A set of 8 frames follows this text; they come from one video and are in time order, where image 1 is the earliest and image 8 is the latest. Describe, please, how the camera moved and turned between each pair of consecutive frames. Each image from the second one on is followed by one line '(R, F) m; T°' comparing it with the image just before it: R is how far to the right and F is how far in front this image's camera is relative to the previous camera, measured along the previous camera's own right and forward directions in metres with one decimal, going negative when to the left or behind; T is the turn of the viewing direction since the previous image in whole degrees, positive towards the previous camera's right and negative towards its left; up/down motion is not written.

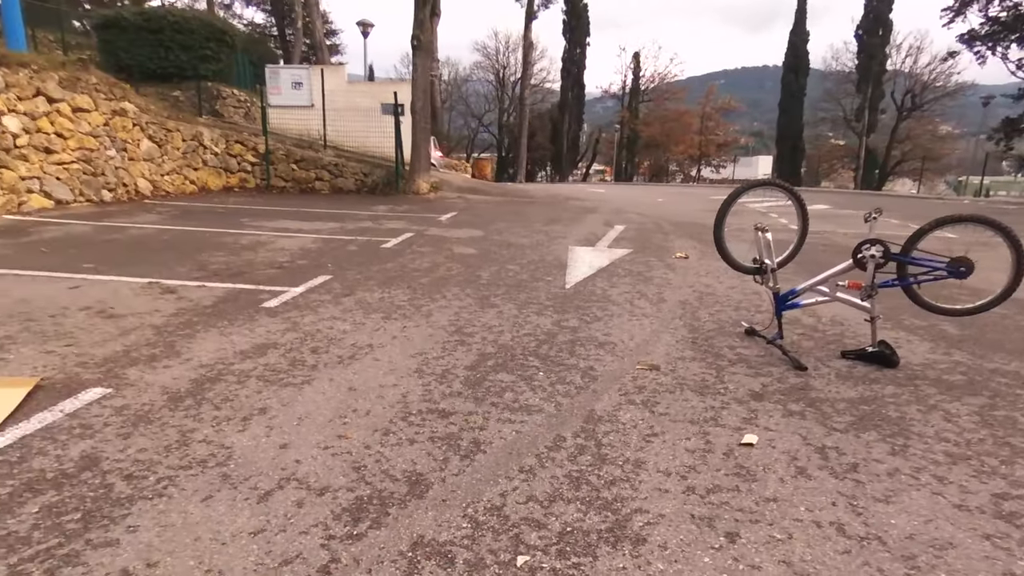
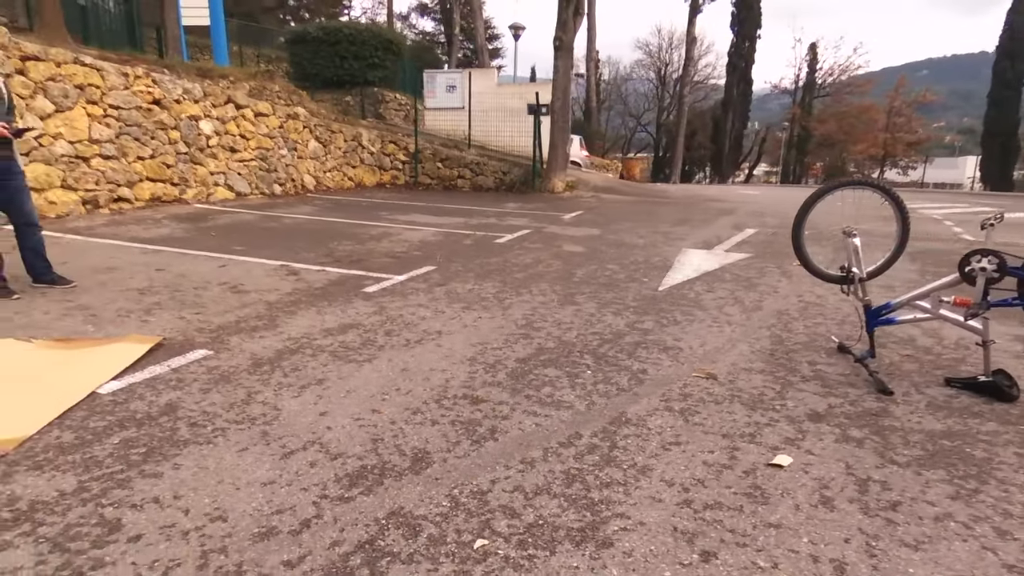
(+0.6, 0.0) m; -14°
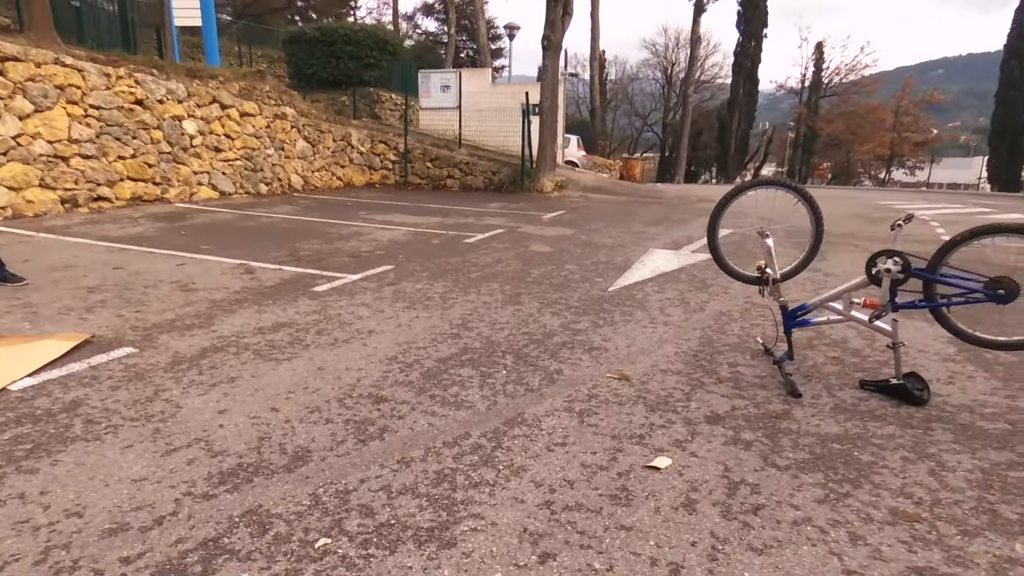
(+0.6, 0.0) m; -1°
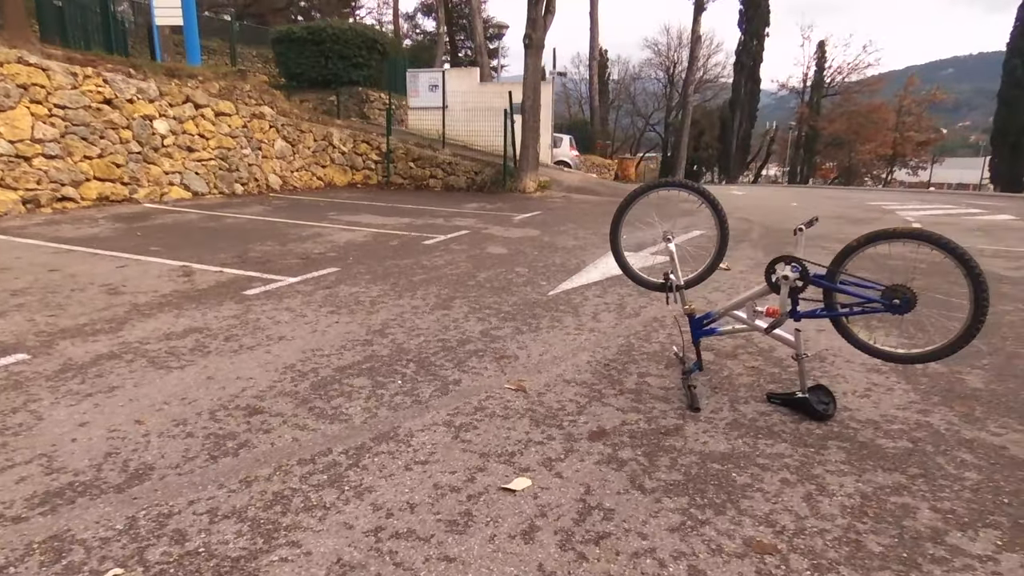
(+0.6, +0.2) m; -1°
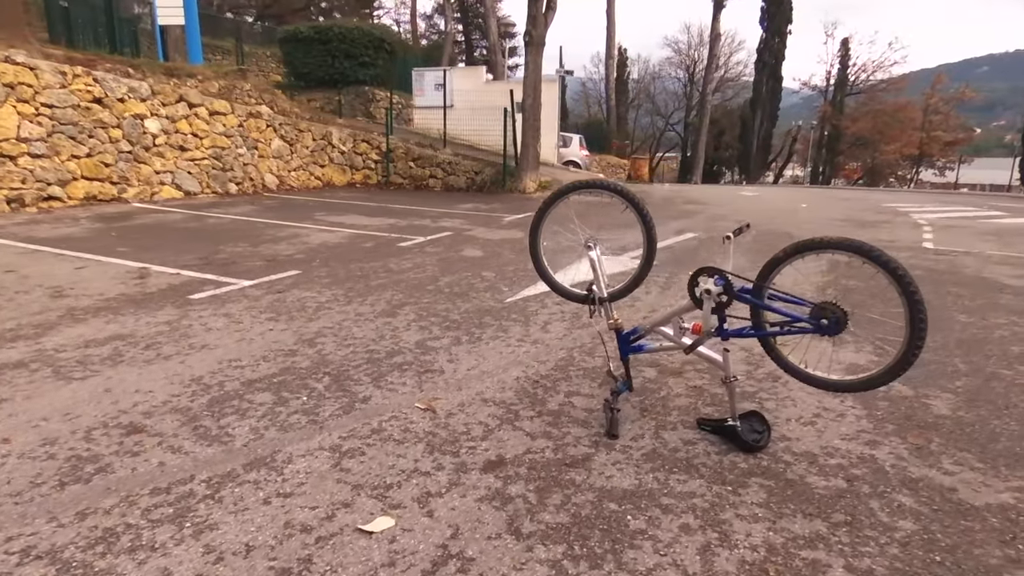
(+0.6, +0.3) m; -2°
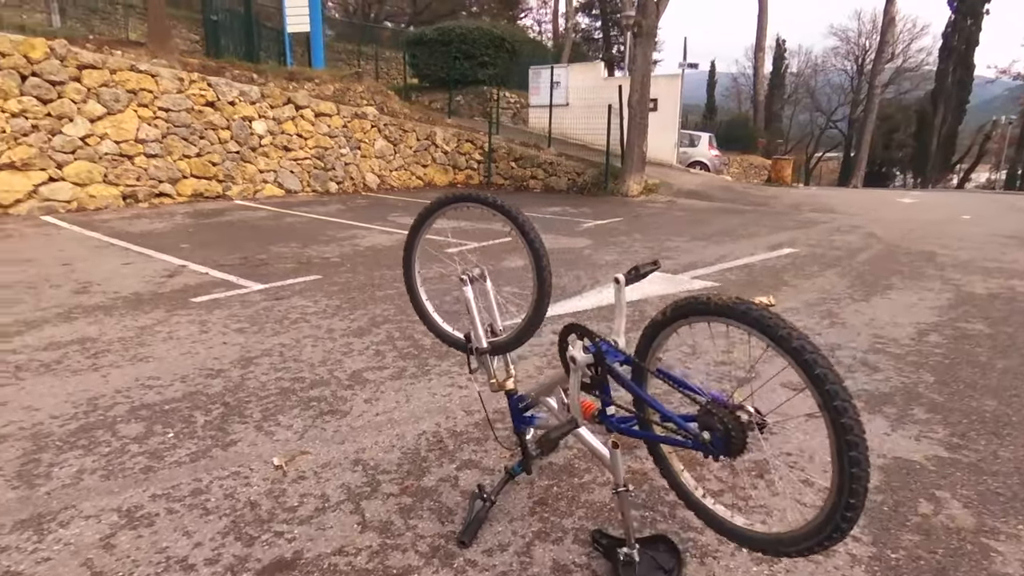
(+1.0, +0.8) m; -13°
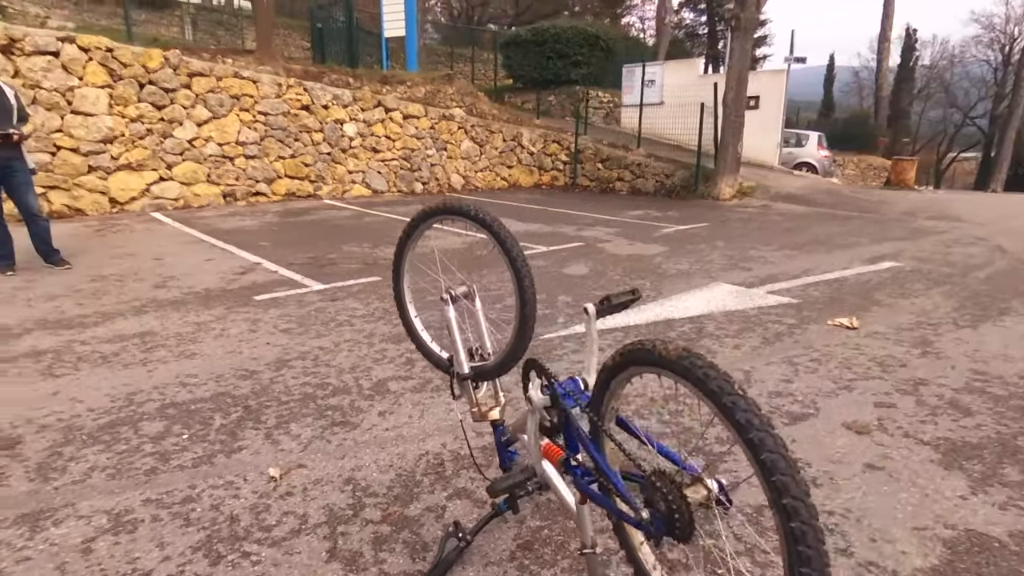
(+0.4, +0.2) m; -9°
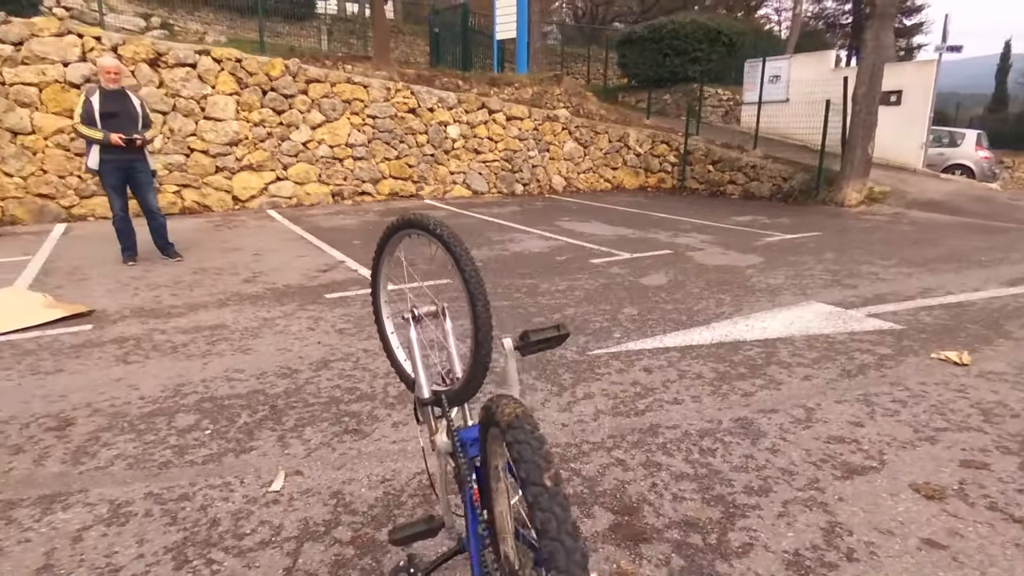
(+0.5, +0.2) m; -11°
